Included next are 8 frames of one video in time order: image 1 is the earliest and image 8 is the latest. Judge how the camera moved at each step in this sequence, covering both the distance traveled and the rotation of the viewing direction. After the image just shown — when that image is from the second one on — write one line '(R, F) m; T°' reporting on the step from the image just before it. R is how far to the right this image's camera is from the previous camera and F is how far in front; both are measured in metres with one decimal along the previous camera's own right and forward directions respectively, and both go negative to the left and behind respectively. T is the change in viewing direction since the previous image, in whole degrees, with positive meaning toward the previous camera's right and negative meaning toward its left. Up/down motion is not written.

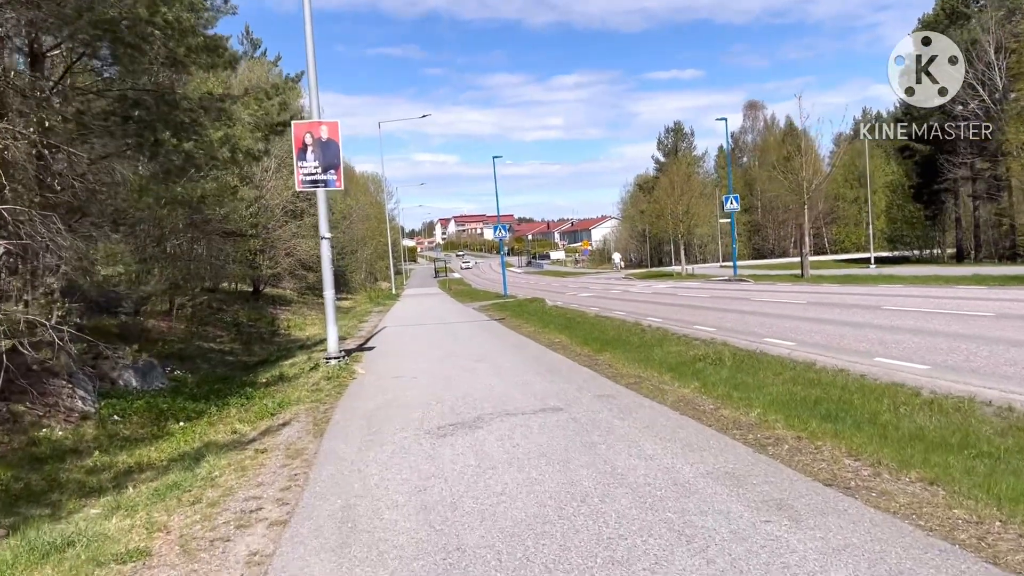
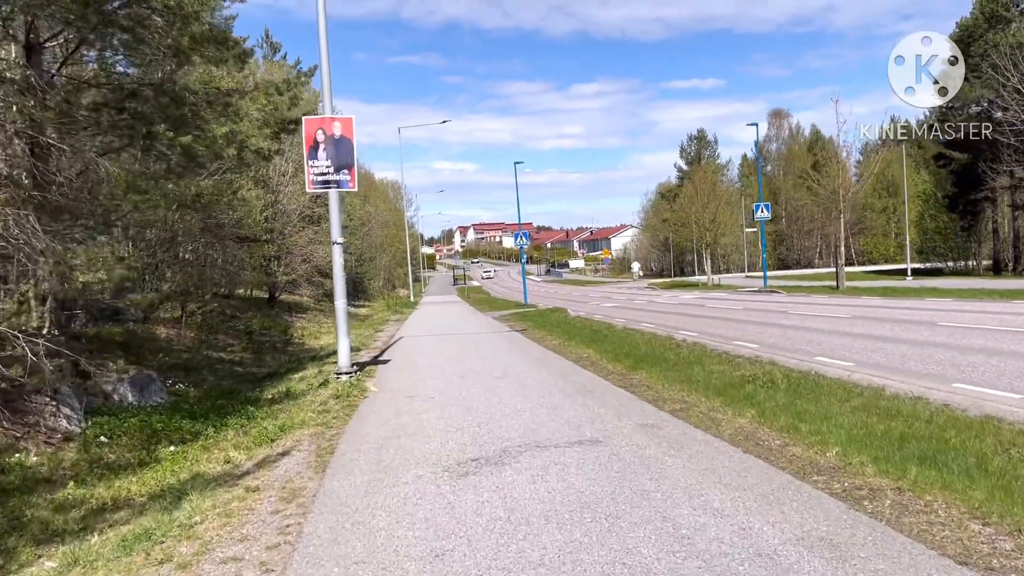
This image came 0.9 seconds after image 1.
(-0.1, +1.0) m; -1°
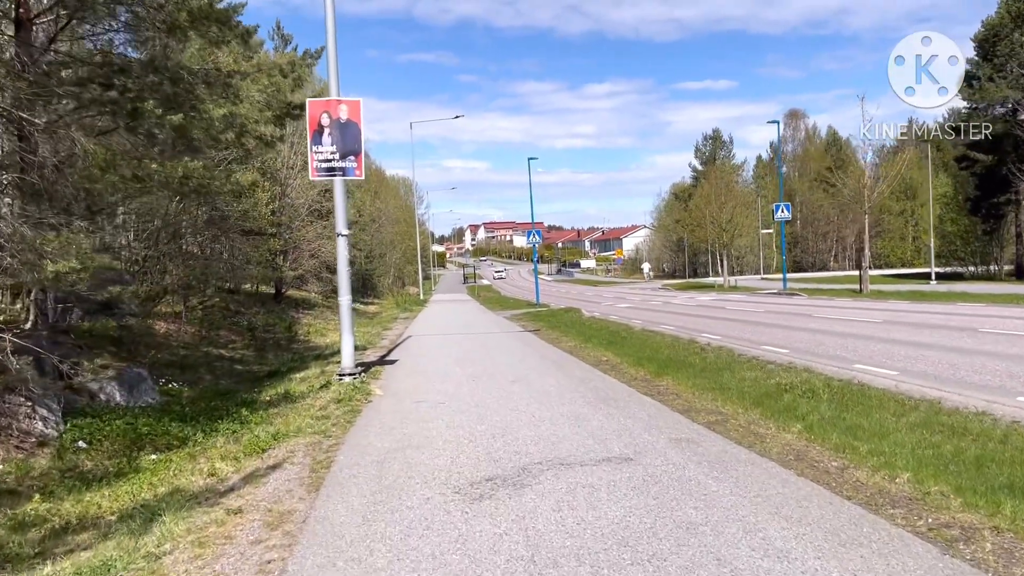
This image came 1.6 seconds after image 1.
(-0.1, +0.7) m; -1°
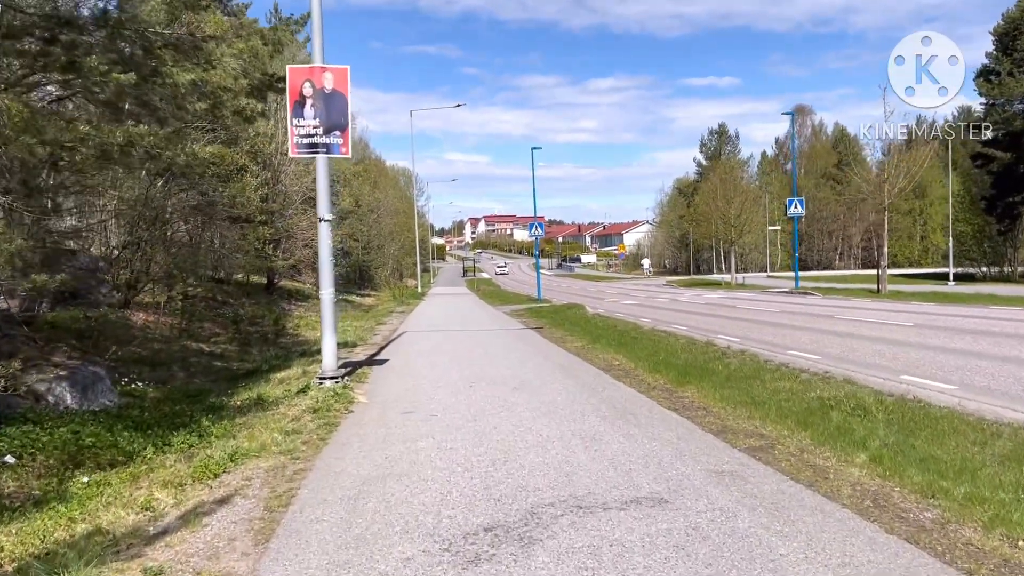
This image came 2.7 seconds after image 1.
(0.0, +1.2) m; 0°
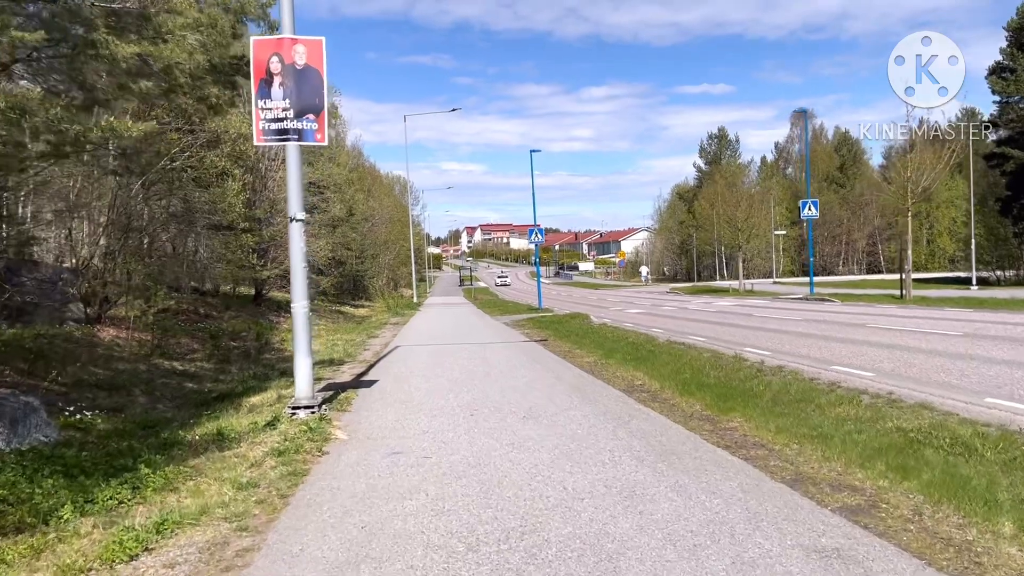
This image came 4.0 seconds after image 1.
(-0.1, +1.4) m; 0°
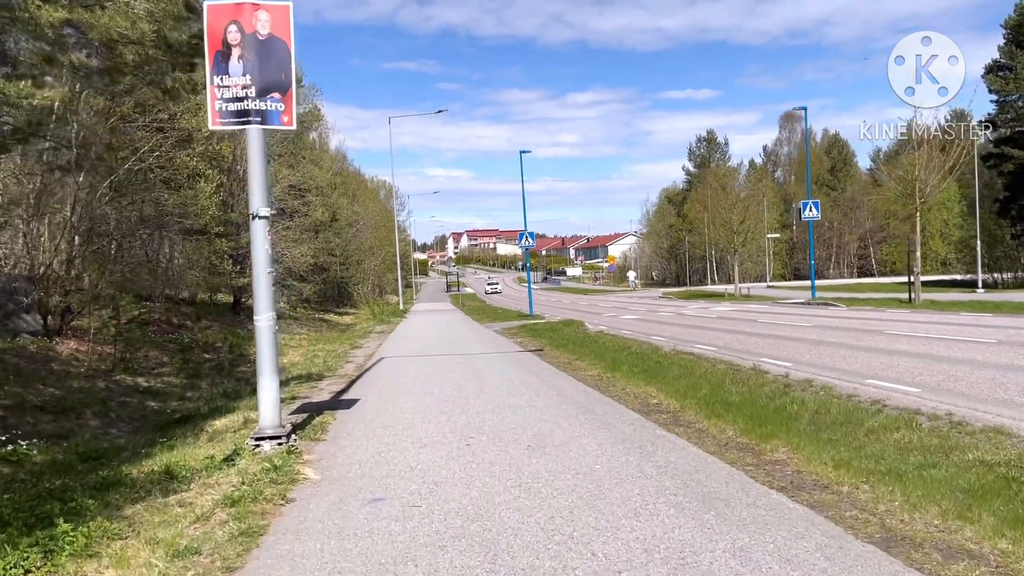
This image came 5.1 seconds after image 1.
(-0.1, +1.1) m; +1°
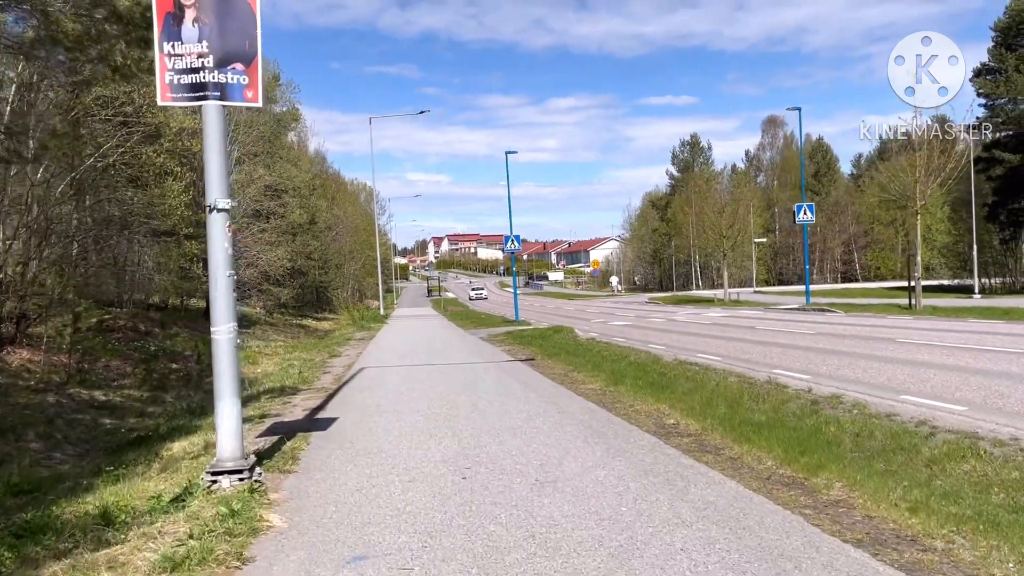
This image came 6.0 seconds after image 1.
(-0.2, +1.0) m; +1°
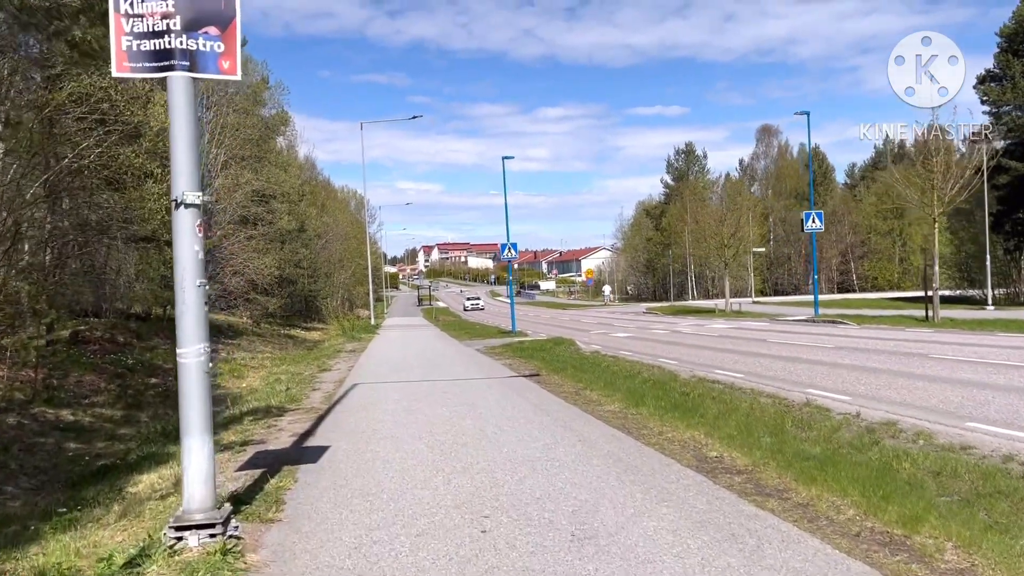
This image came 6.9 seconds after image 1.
(-0.2, +1.0) m; +1°
